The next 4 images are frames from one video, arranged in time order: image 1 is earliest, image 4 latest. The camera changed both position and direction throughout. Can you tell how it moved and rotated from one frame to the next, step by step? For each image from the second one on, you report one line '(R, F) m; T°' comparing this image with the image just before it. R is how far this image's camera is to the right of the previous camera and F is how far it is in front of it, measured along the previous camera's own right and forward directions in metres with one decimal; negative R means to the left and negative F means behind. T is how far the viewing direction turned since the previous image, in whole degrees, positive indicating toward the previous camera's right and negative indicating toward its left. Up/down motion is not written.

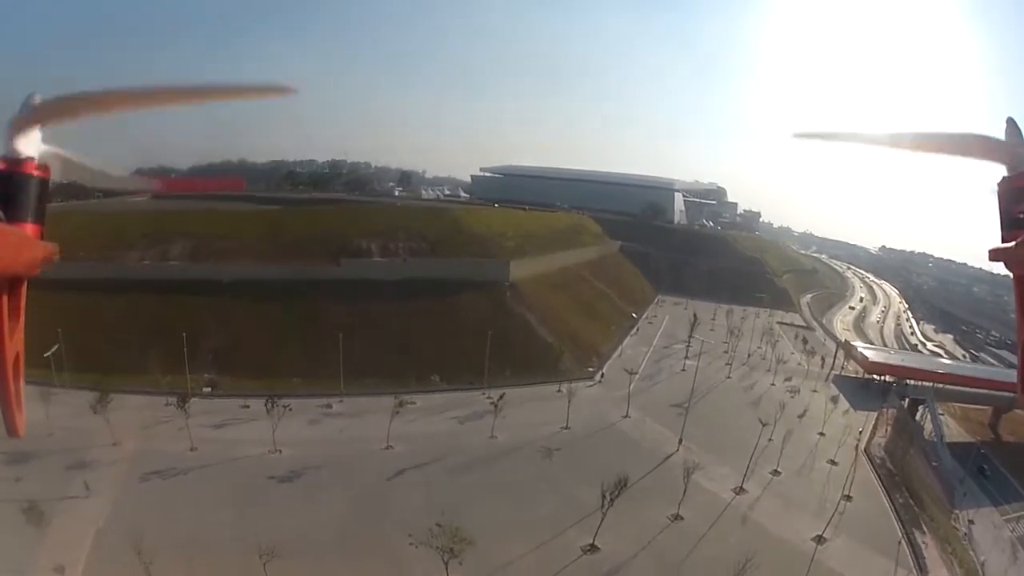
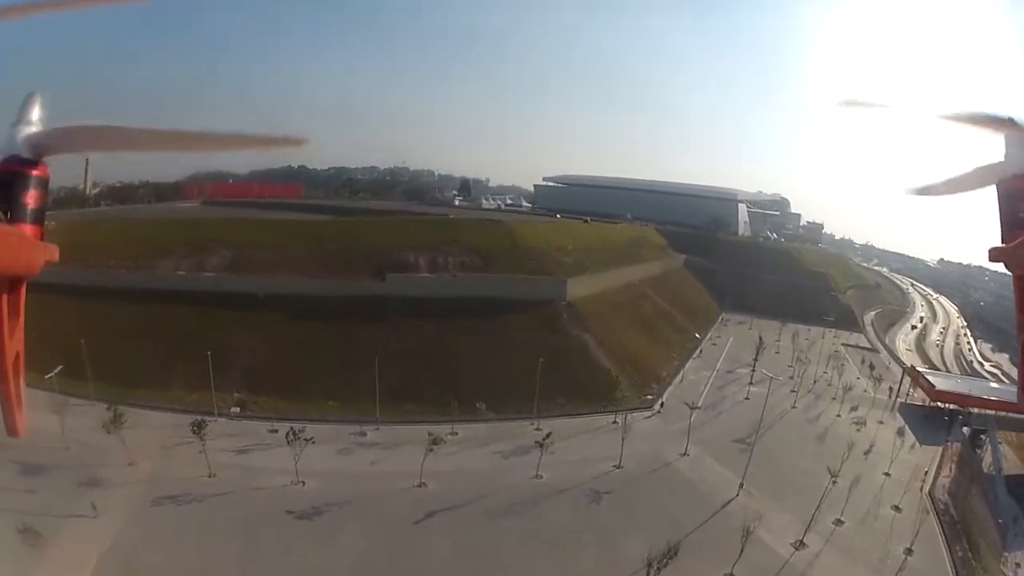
(+0.1, +1.2) m; -4°
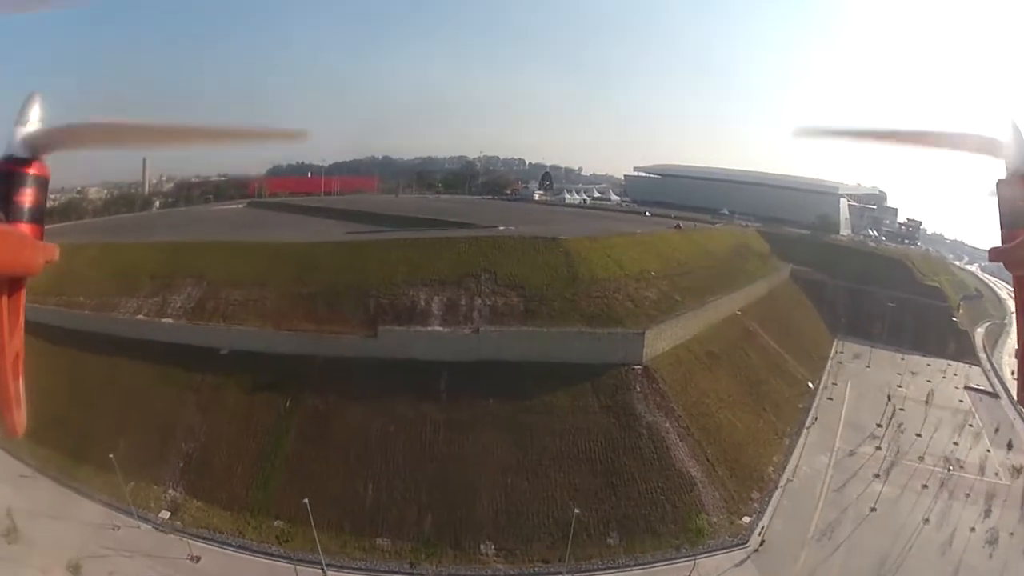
(+1.0, +5.4) m; -7°
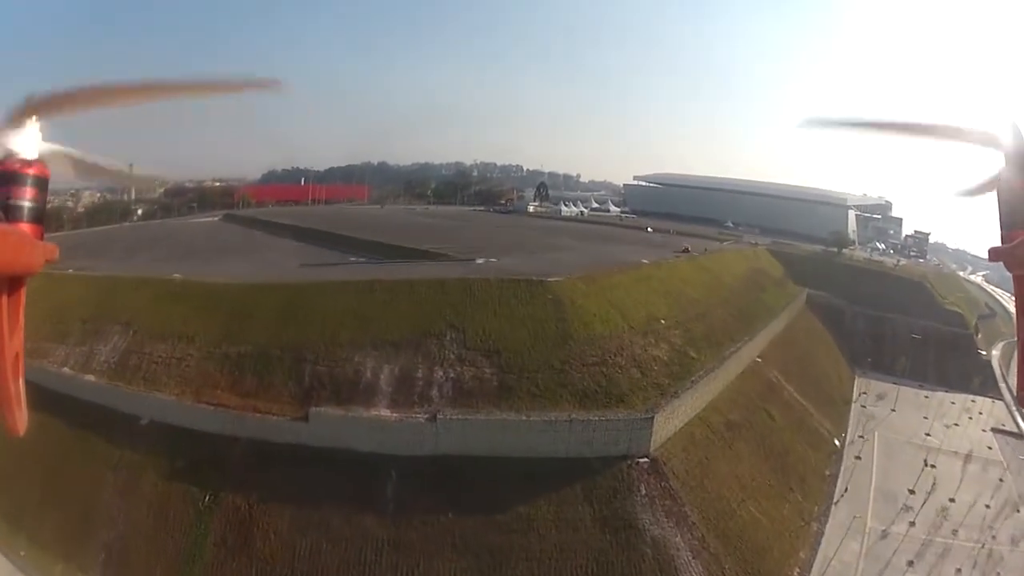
(+0.5, +2.7) m; 0°
